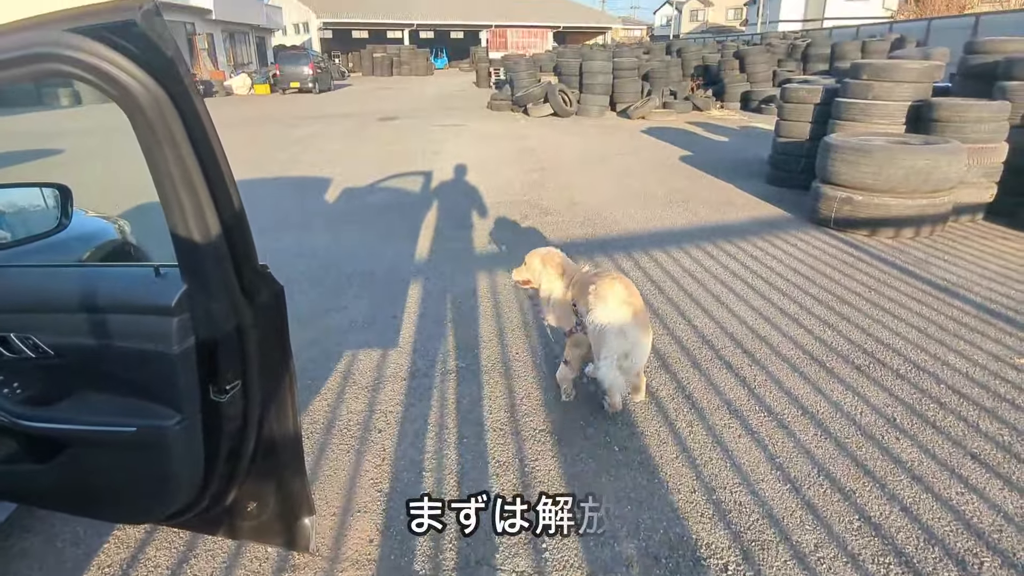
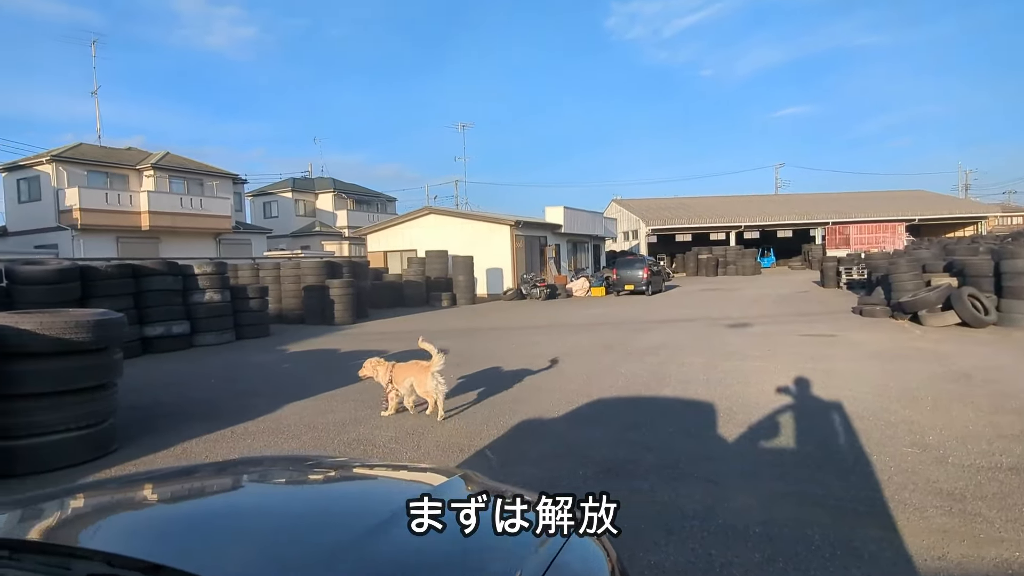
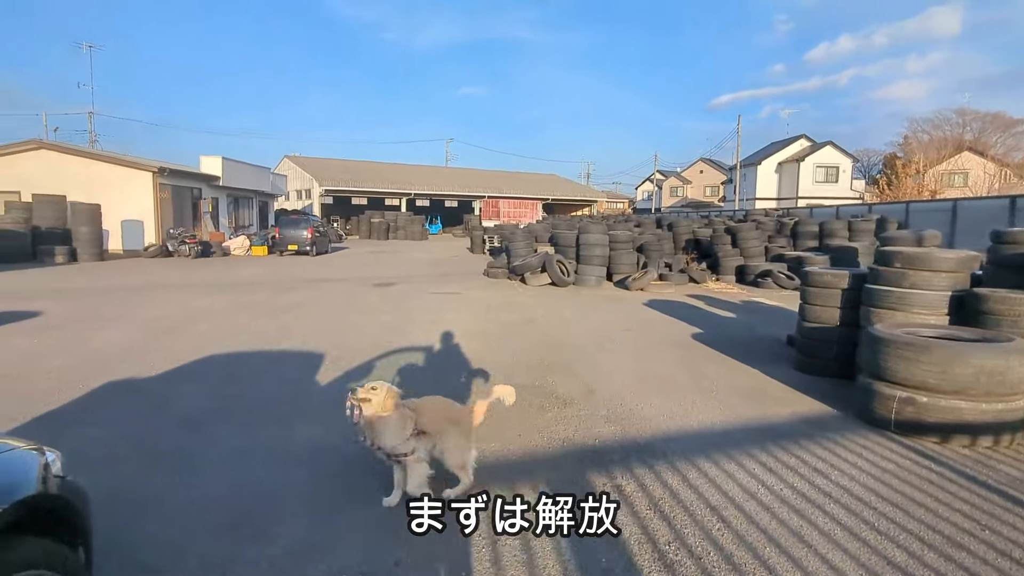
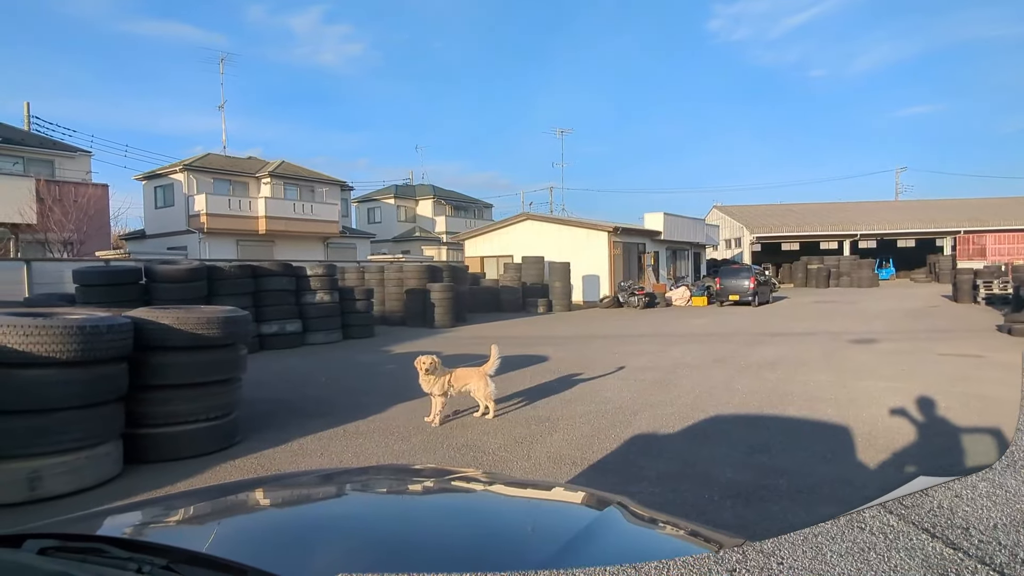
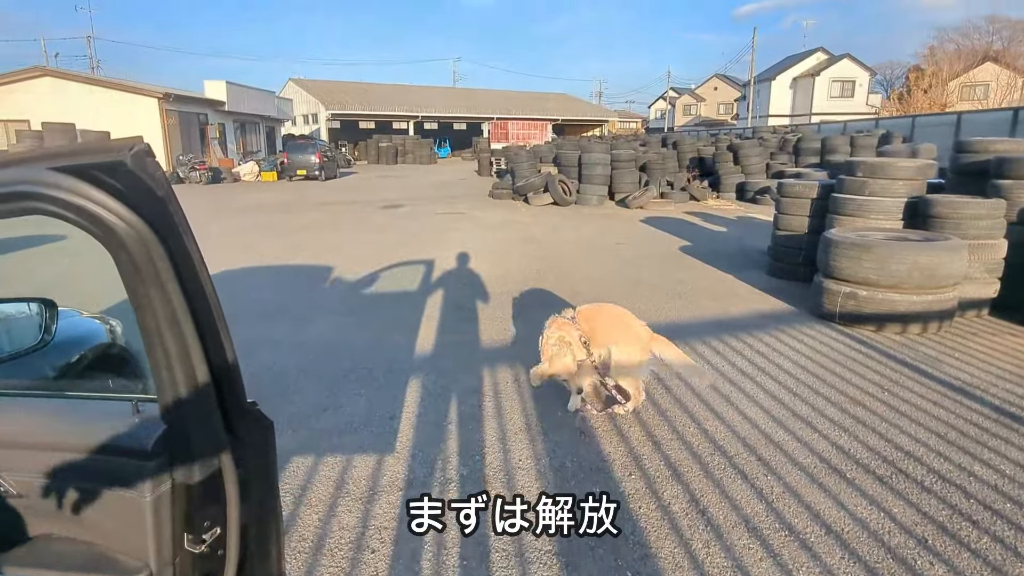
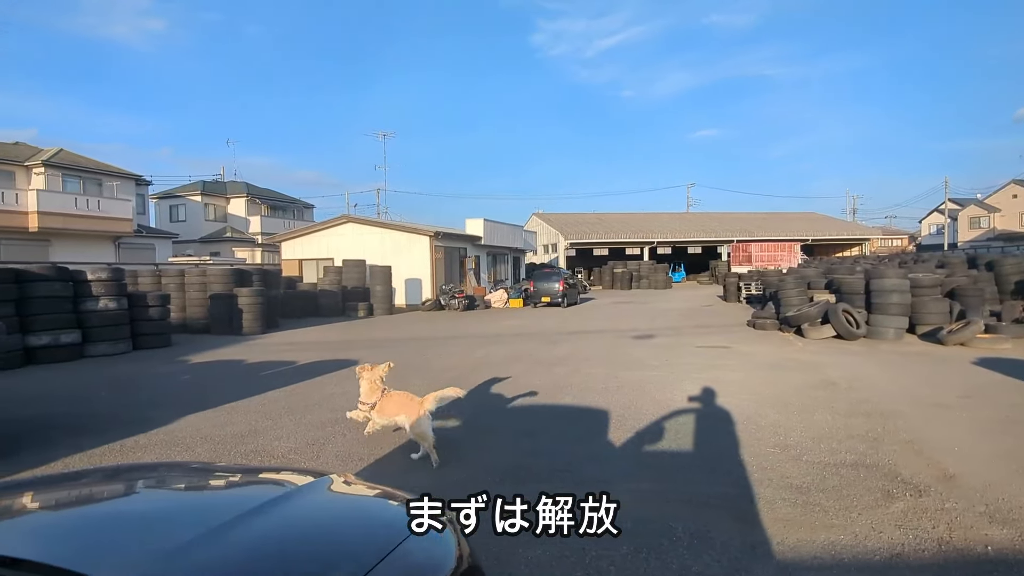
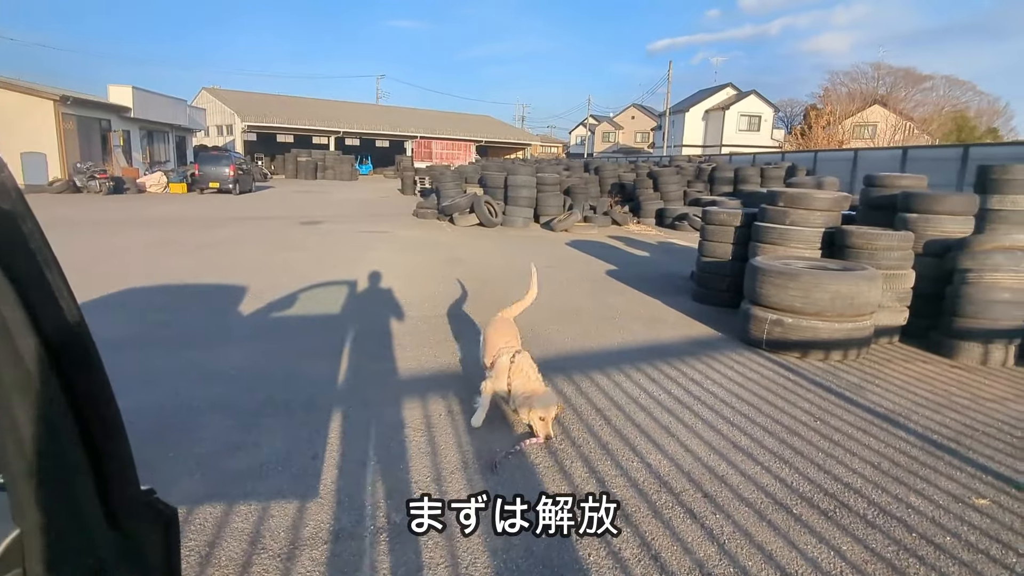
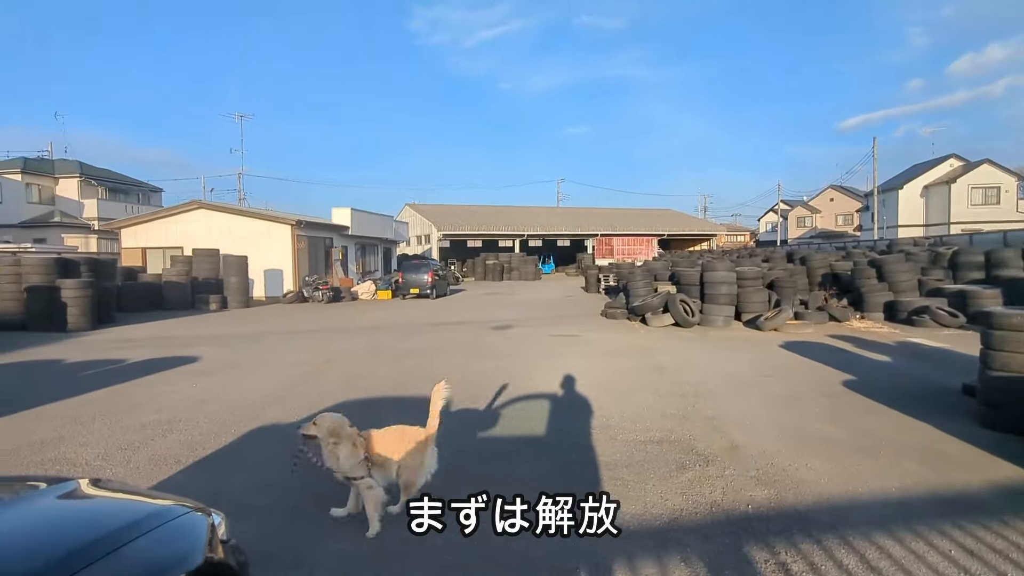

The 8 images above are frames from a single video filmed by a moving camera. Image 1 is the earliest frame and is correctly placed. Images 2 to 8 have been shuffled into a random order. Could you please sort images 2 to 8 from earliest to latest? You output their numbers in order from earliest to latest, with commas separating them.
5, 7, 3, 8, 6, 2, 4
